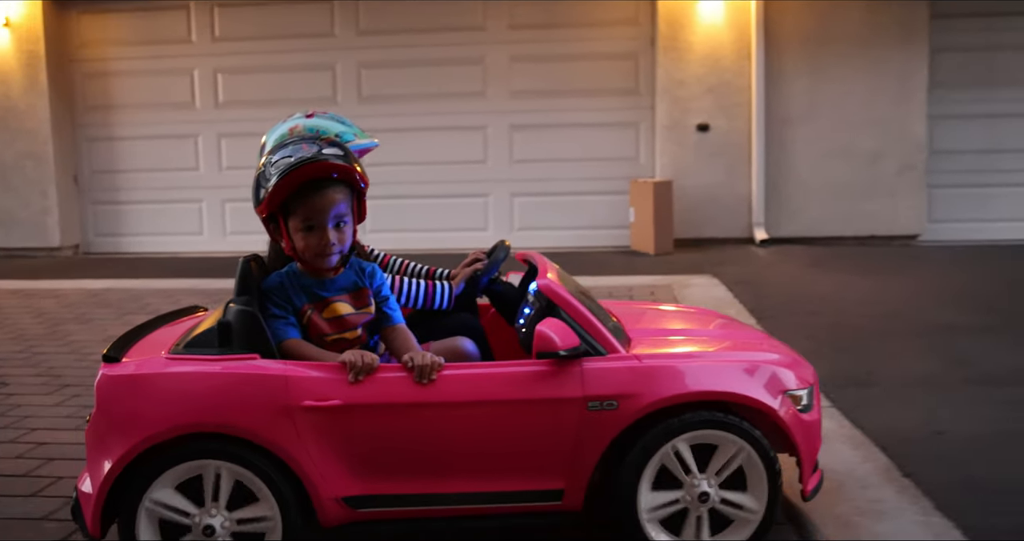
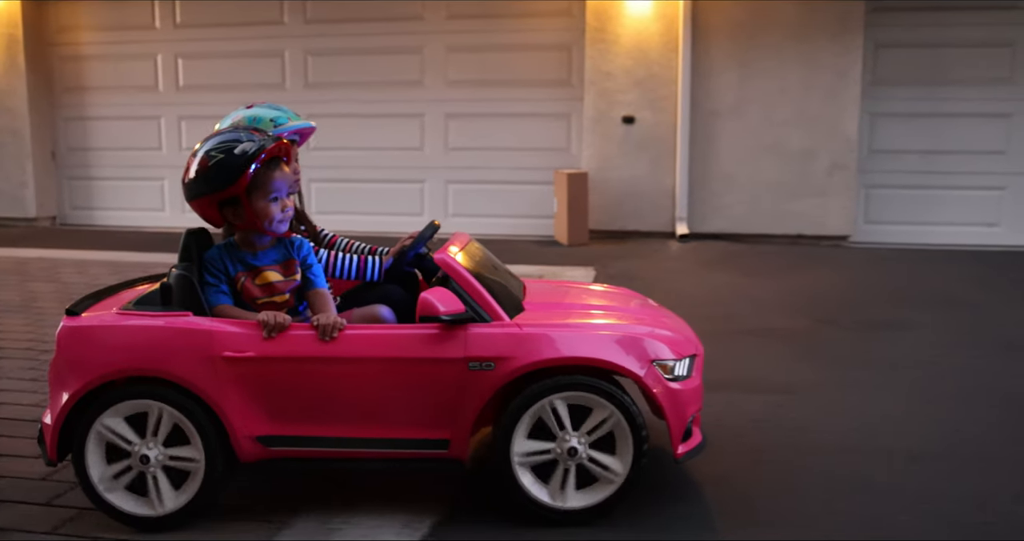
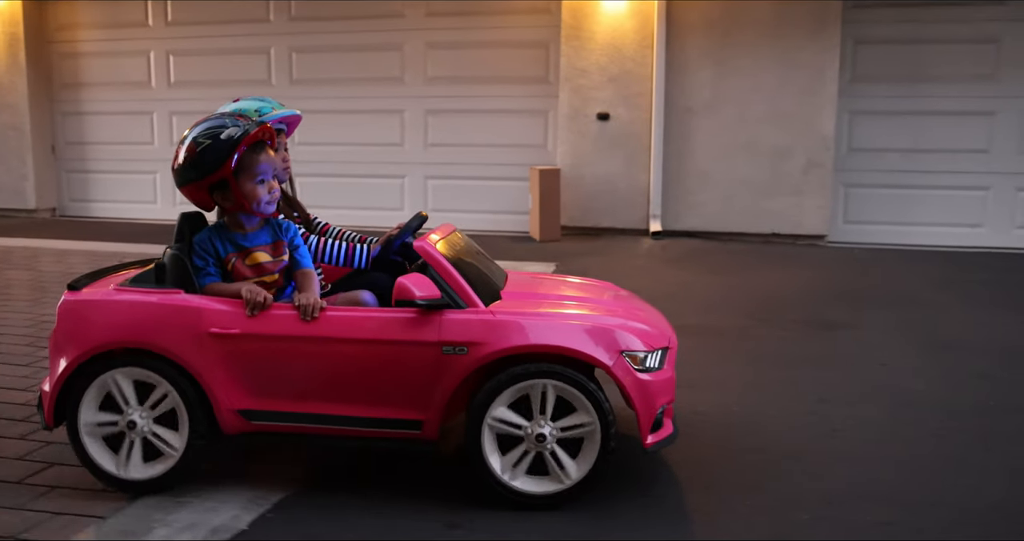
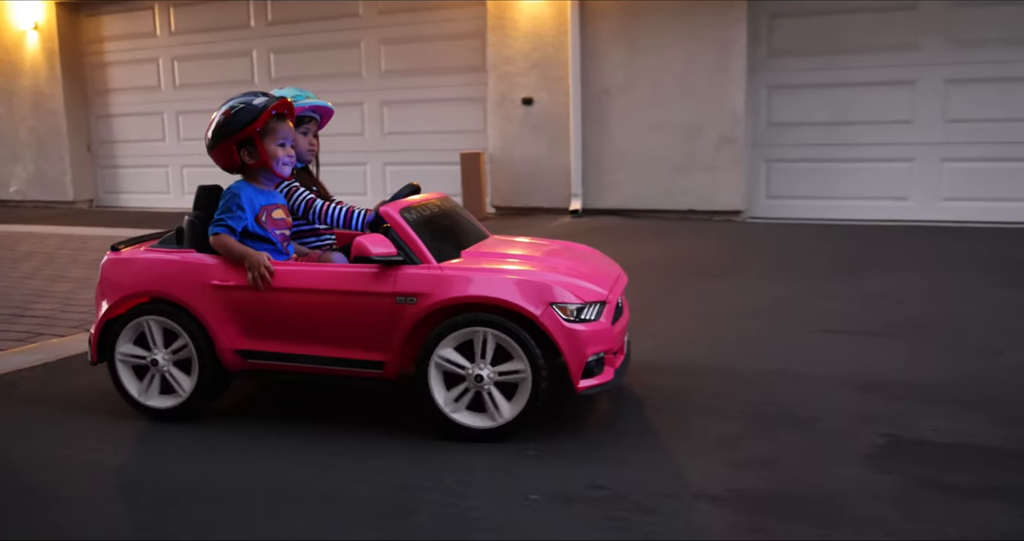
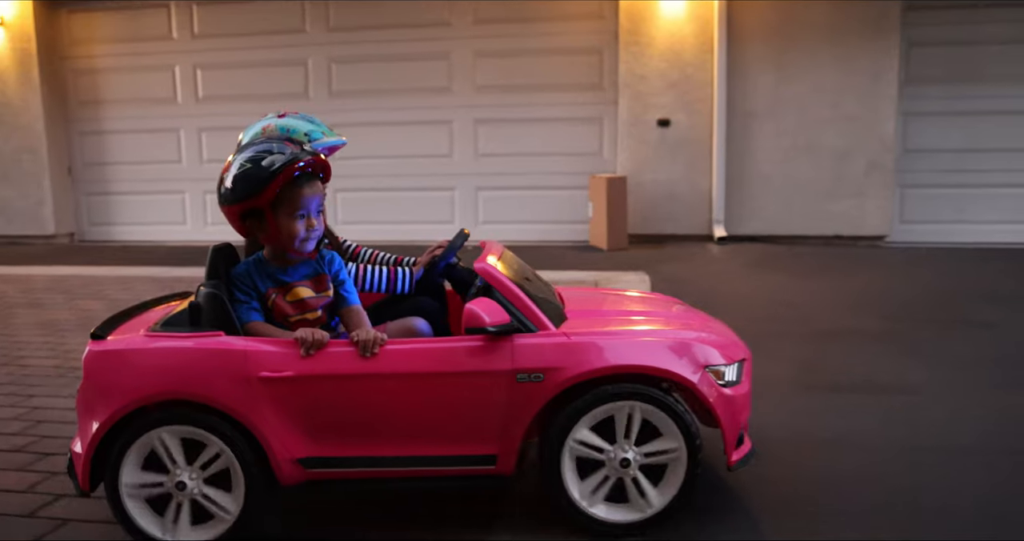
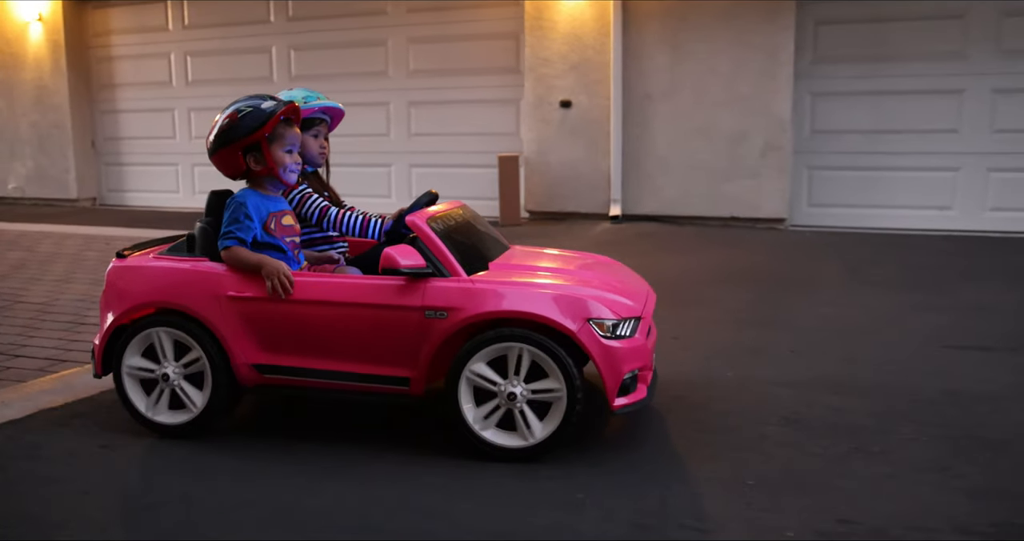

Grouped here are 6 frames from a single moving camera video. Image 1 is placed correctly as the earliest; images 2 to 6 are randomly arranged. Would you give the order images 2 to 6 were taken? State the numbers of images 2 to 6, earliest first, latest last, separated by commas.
5, 2, 3, 6, 4
